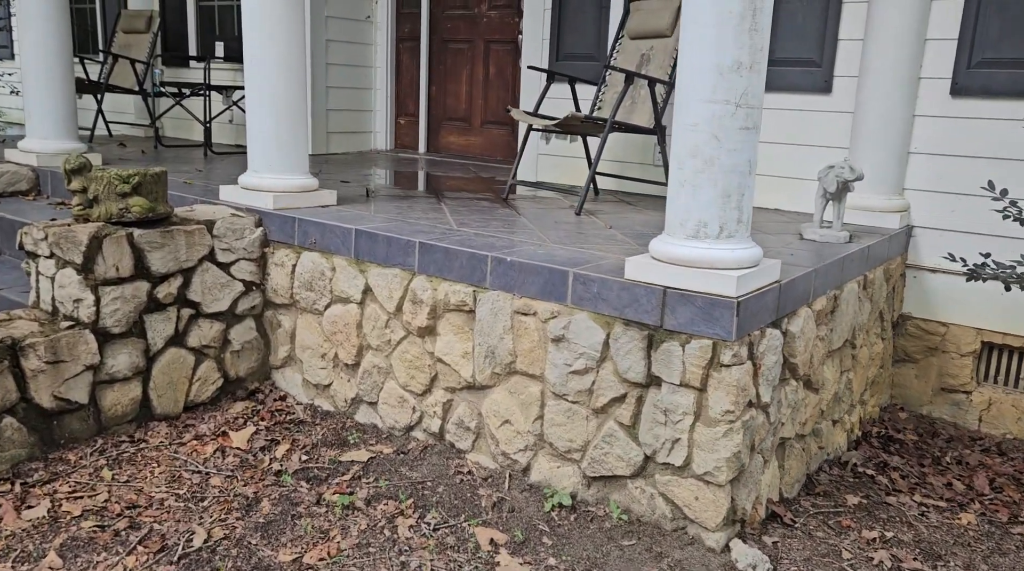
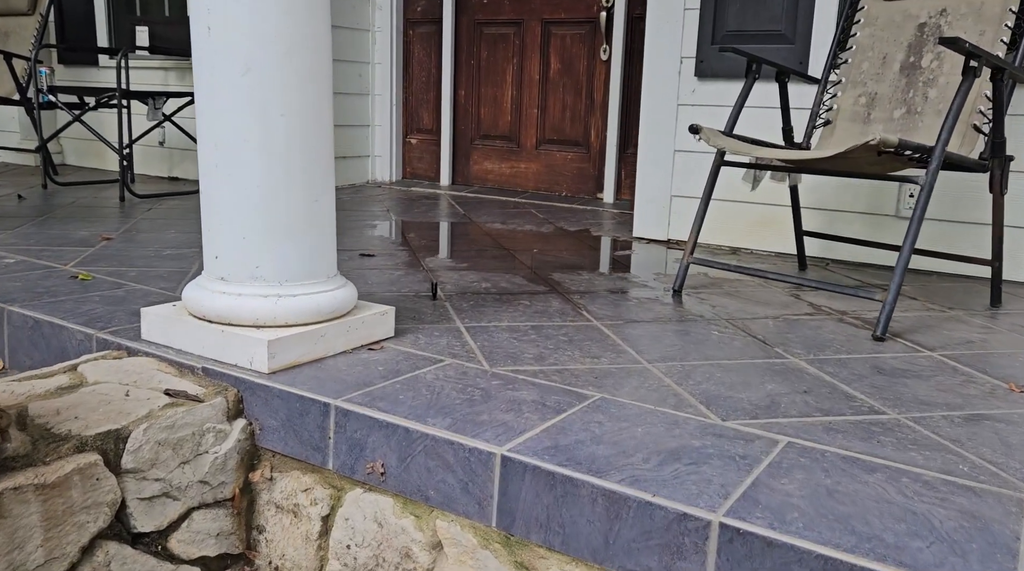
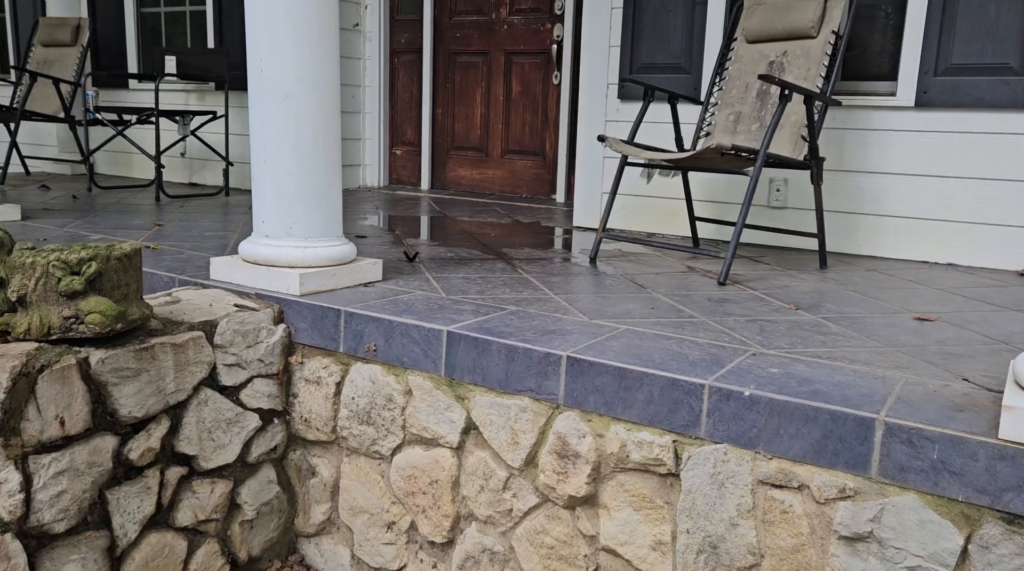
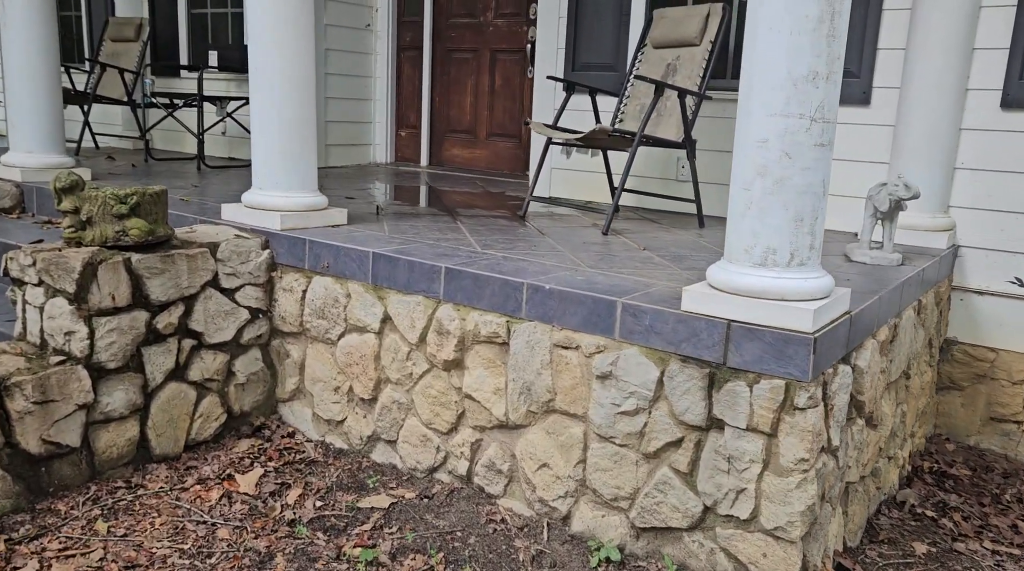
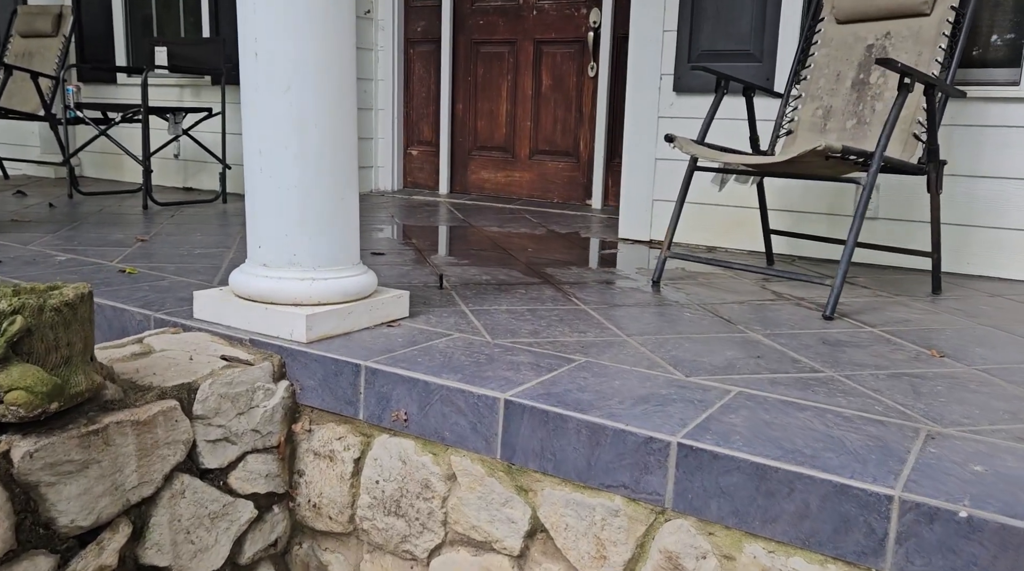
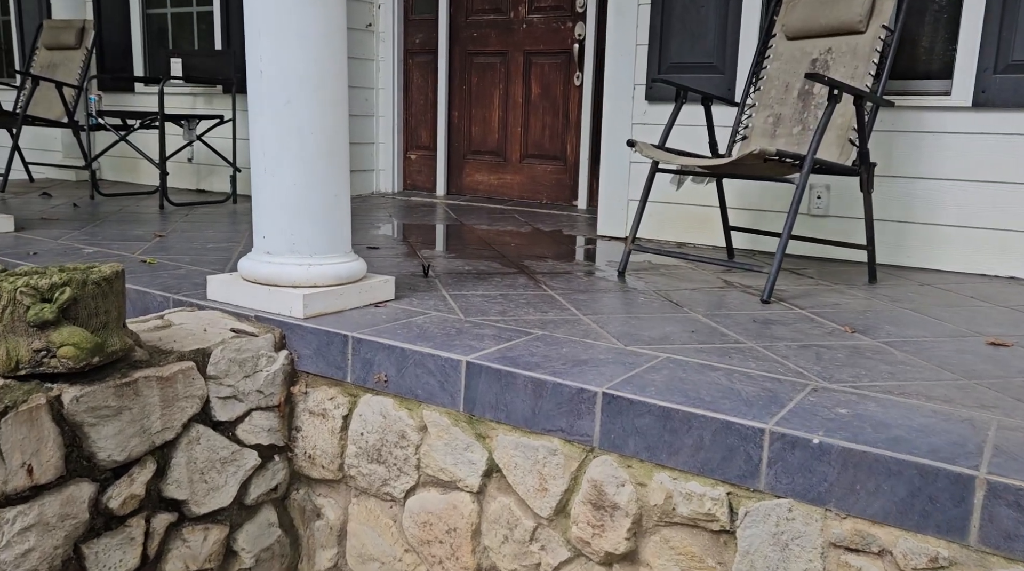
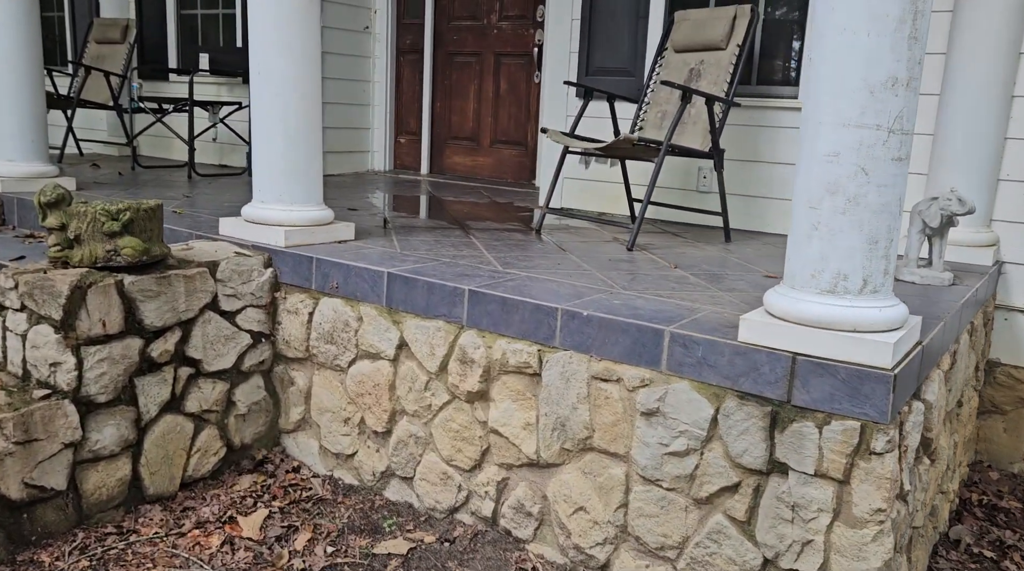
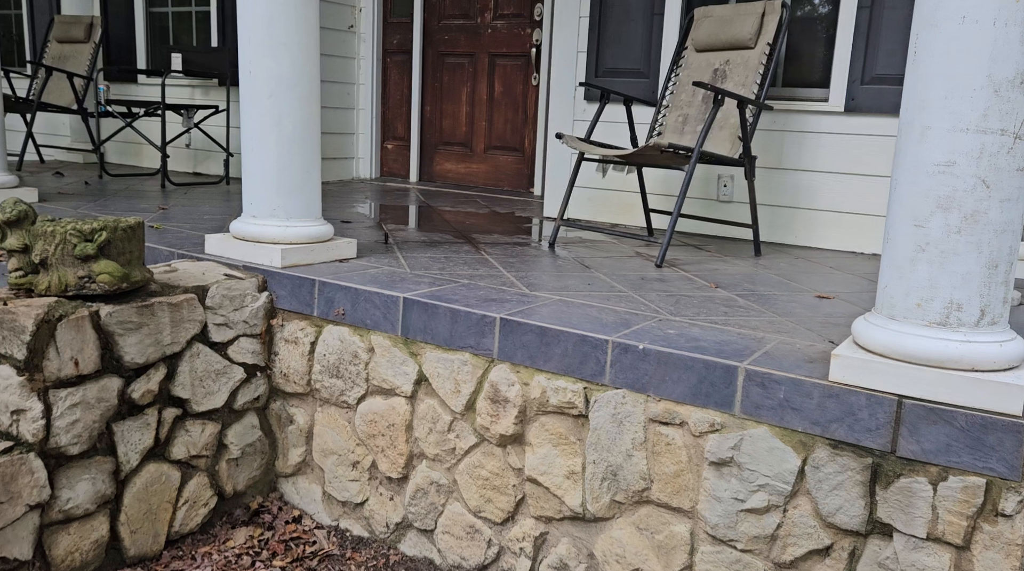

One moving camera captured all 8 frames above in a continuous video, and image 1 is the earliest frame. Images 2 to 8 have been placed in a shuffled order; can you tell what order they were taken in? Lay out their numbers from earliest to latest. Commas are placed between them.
4, 7, 8, 3, 6, 5, 2
